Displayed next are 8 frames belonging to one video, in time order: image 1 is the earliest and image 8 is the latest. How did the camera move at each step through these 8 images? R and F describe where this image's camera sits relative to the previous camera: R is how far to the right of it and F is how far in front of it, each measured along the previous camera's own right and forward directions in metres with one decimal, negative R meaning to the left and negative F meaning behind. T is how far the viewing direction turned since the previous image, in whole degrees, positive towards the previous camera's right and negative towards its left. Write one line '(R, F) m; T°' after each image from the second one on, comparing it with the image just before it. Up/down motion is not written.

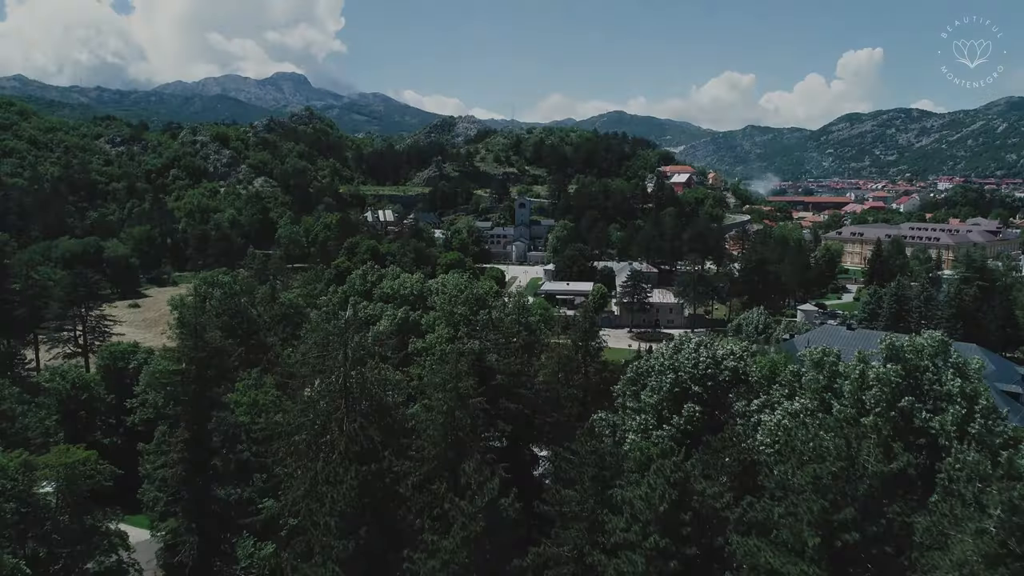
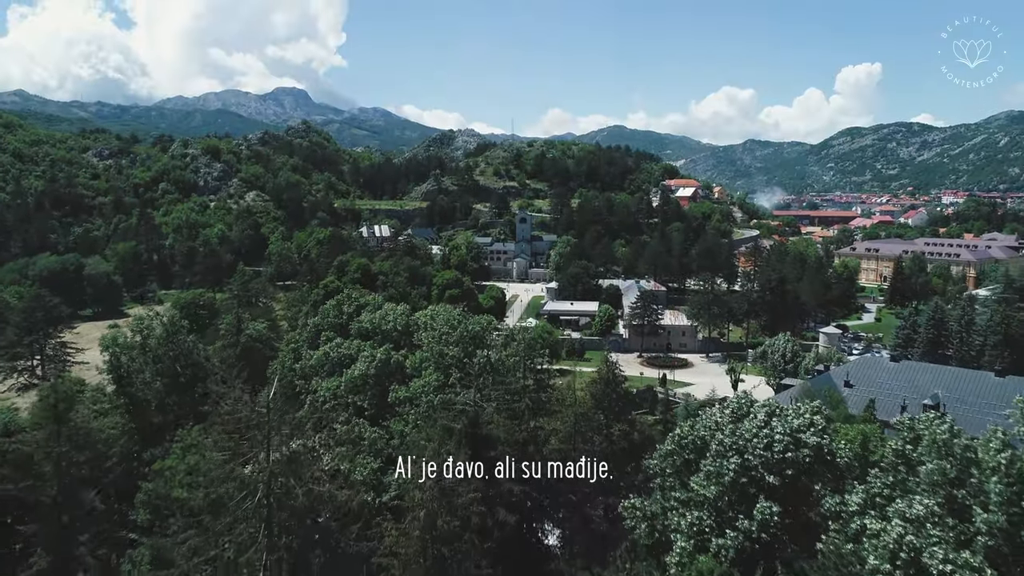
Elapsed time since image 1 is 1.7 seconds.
(-0.1, +4.0) m; 0°
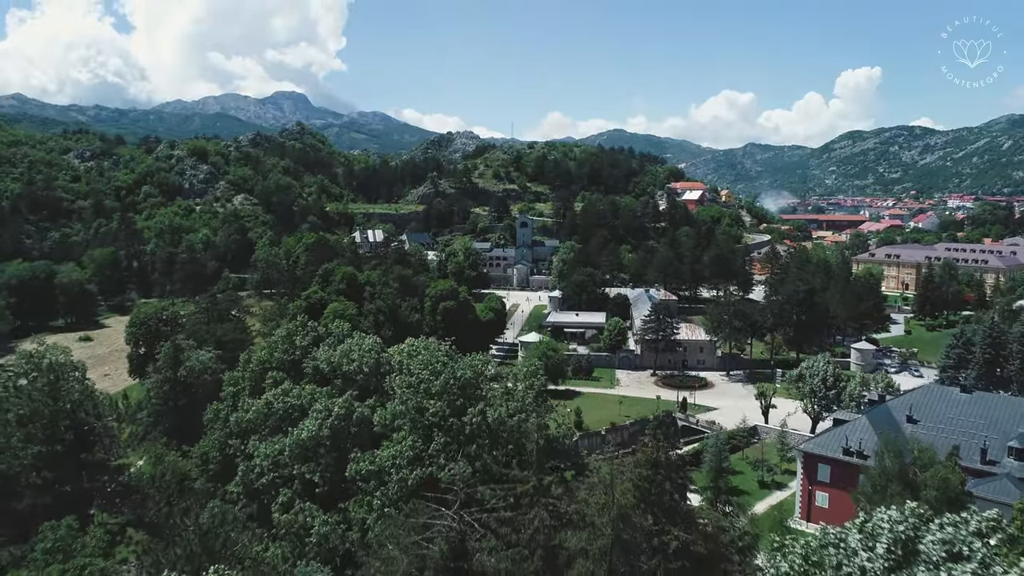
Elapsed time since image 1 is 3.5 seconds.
(-0.1, +5.0) m; 0°
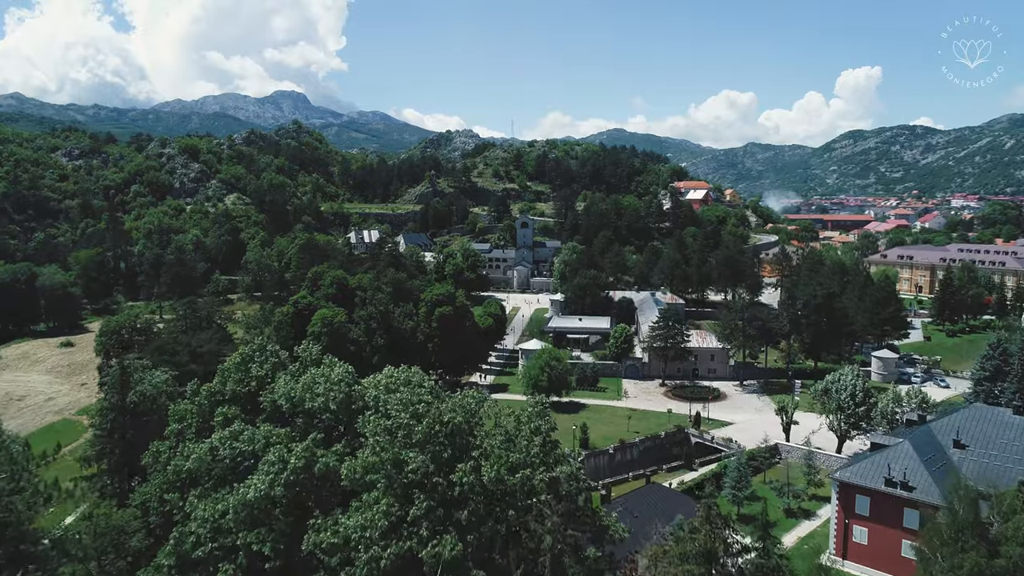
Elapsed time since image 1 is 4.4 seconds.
(0.0, +2.9) m; 0°
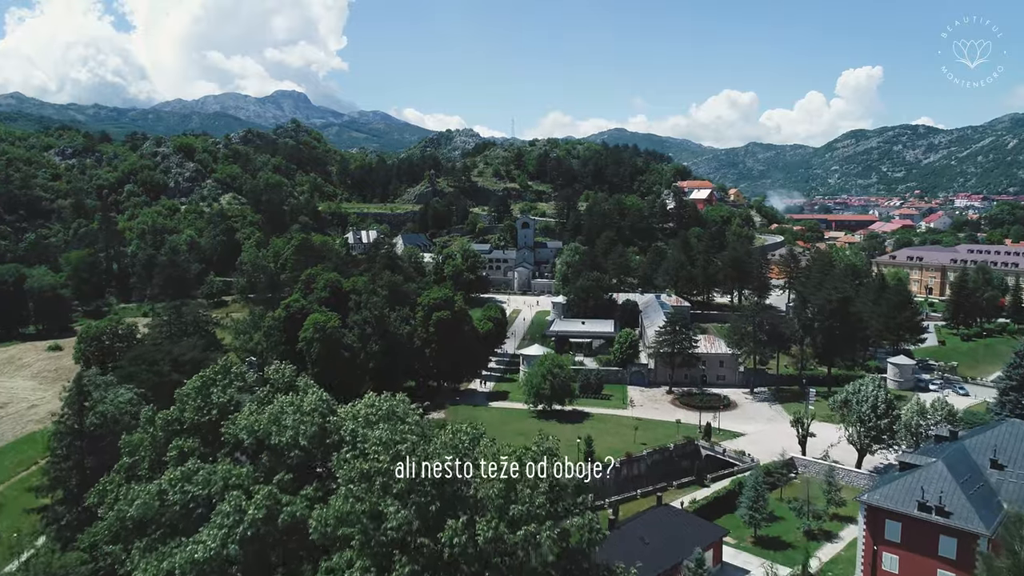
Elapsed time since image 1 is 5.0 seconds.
(0.0, +1.9) m; 0°
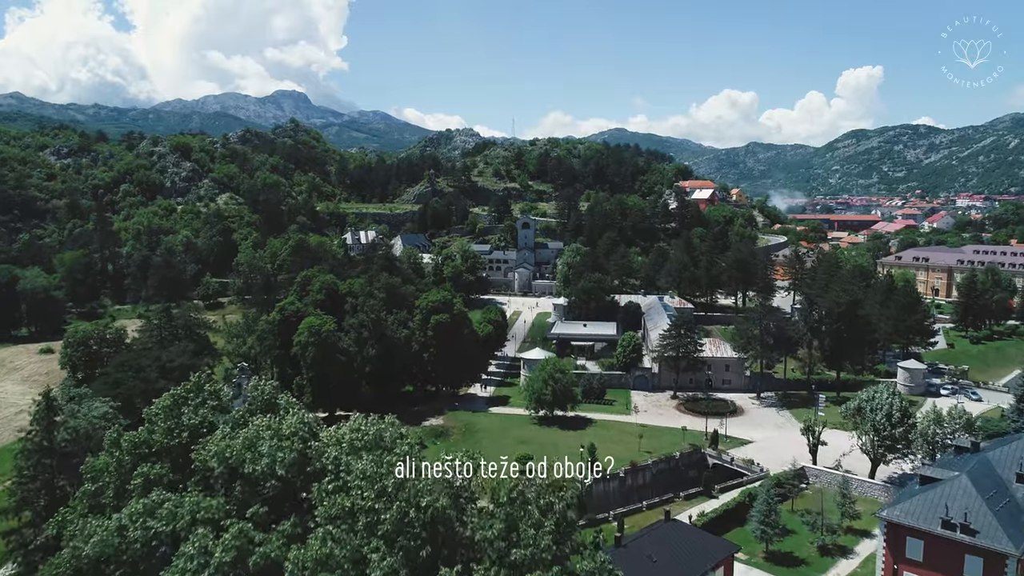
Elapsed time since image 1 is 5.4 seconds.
(0.0, +1.1) m; 0°
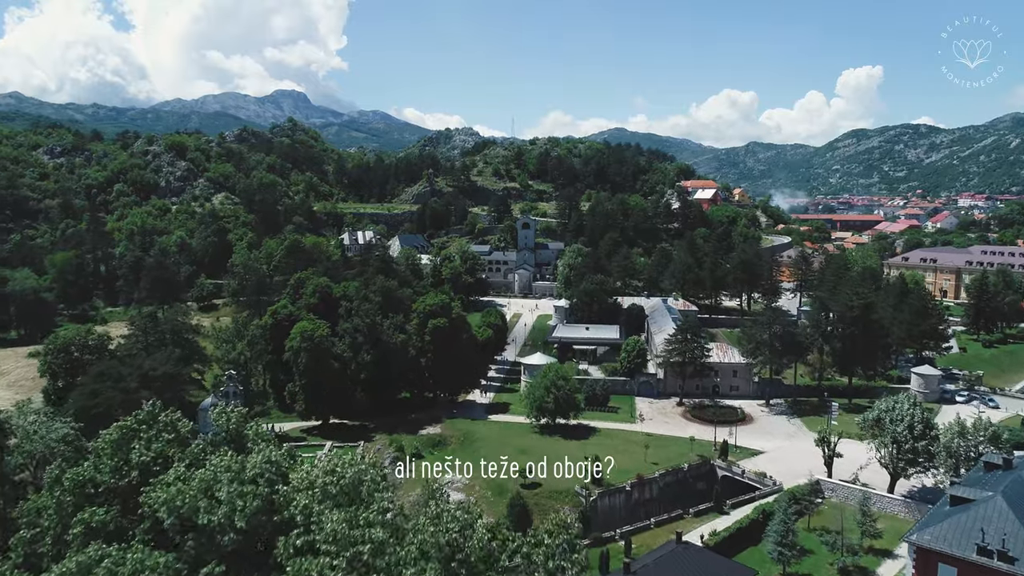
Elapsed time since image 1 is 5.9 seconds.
(0.0, +1.5) m; 0°
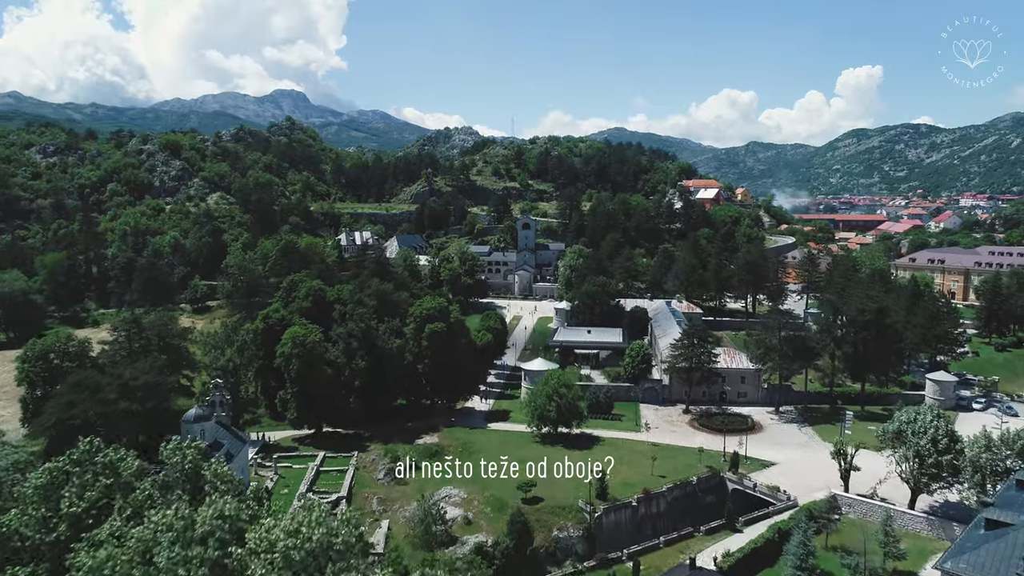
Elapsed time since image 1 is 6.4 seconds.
(0.0, +1.5) m; 0°
